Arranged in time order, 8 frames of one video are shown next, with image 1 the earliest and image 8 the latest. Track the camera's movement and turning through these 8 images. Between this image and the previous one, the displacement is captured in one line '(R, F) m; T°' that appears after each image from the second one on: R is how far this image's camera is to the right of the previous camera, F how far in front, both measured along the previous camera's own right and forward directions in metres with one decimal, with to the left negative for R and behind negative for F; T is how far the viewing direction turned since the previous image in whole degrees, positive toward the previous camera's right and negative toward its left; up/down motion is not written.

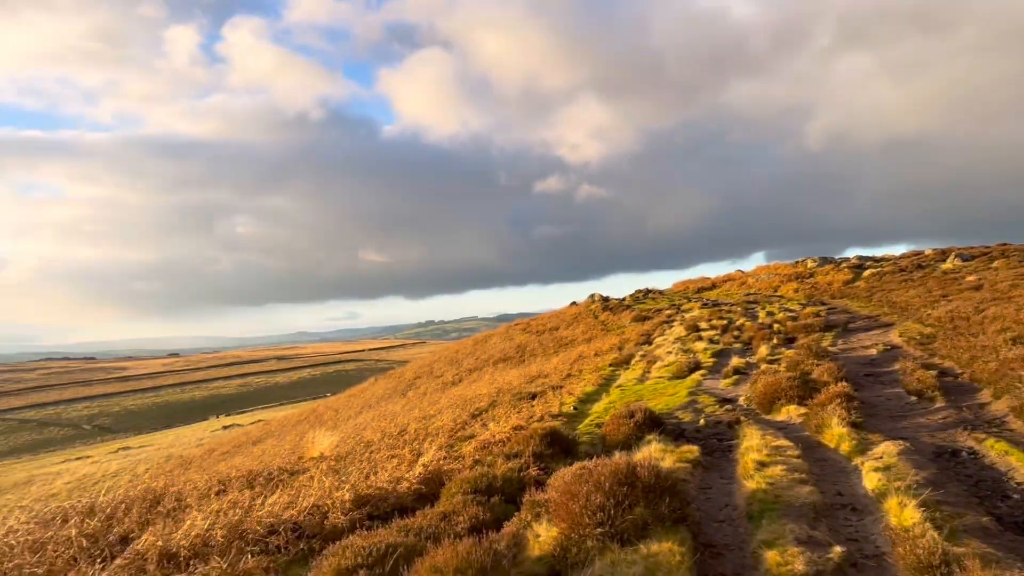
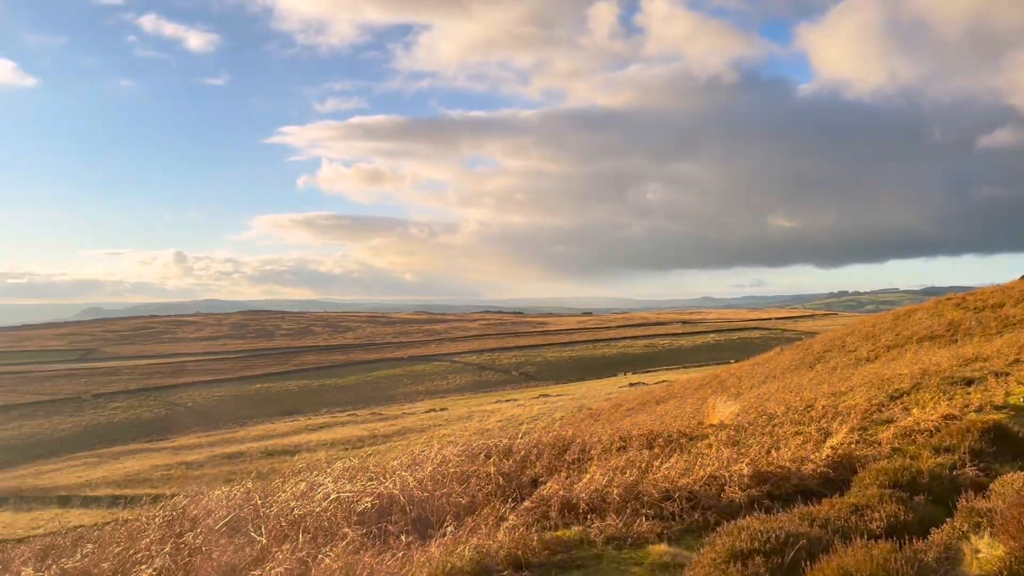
(0.0, +0.1) m; -27°
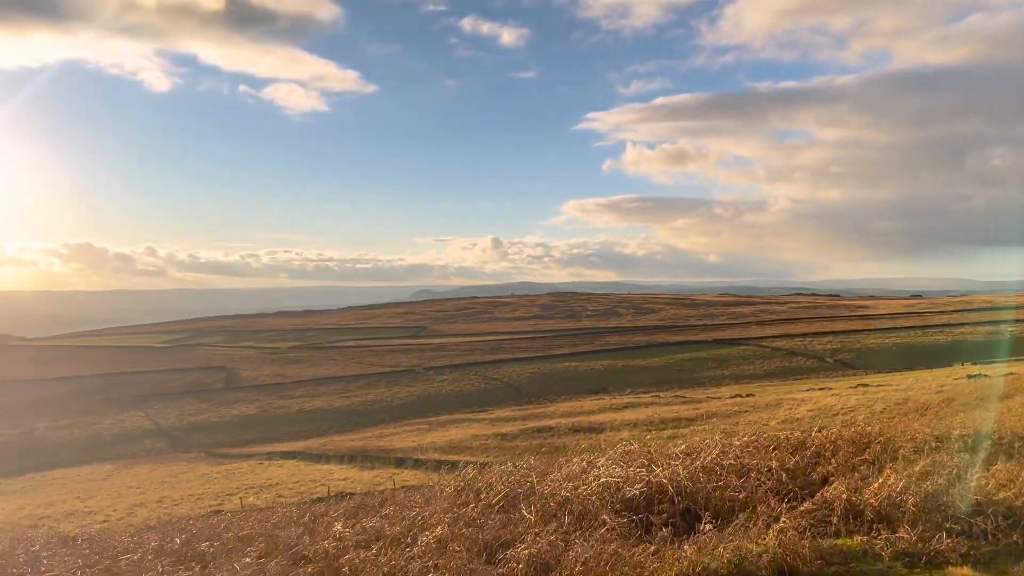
(+0.1, +0.1) m; -21°
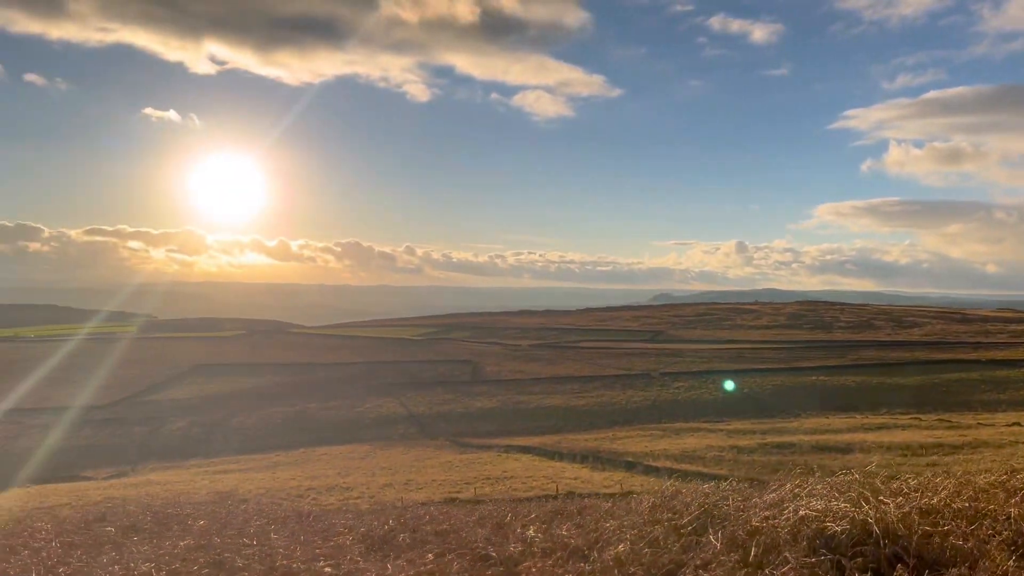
(+0.1, +0.1) m; -16°
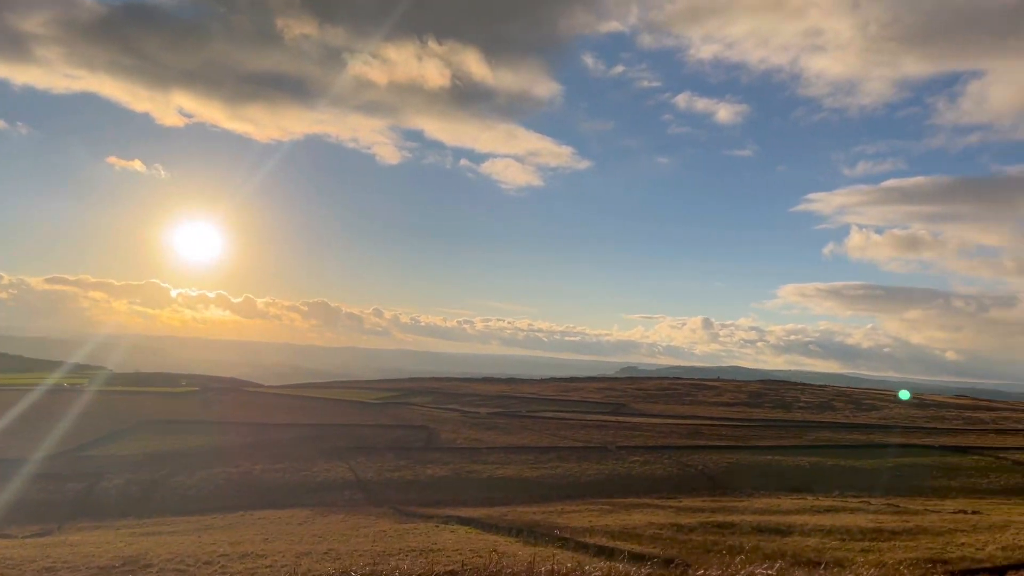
(+1.2, +0.8) m; +2°
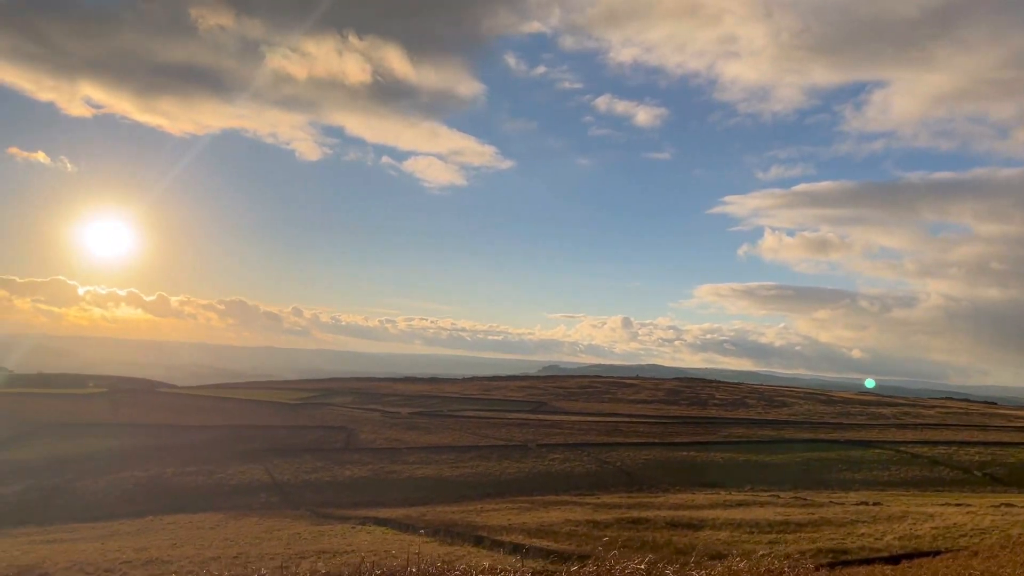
(+0.2, 0.0) m; +5°
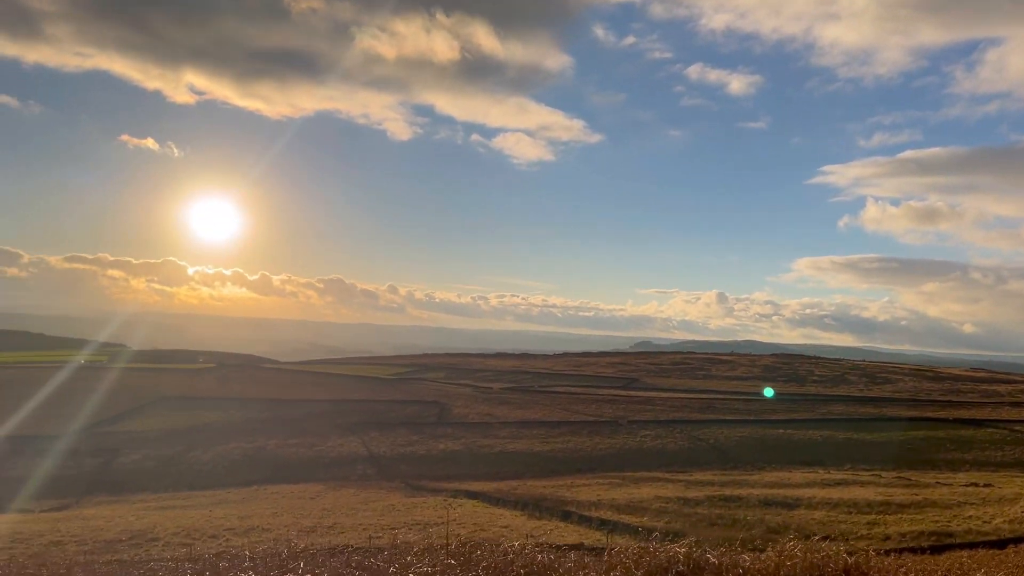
(+0.2, +0.1) m; -6°
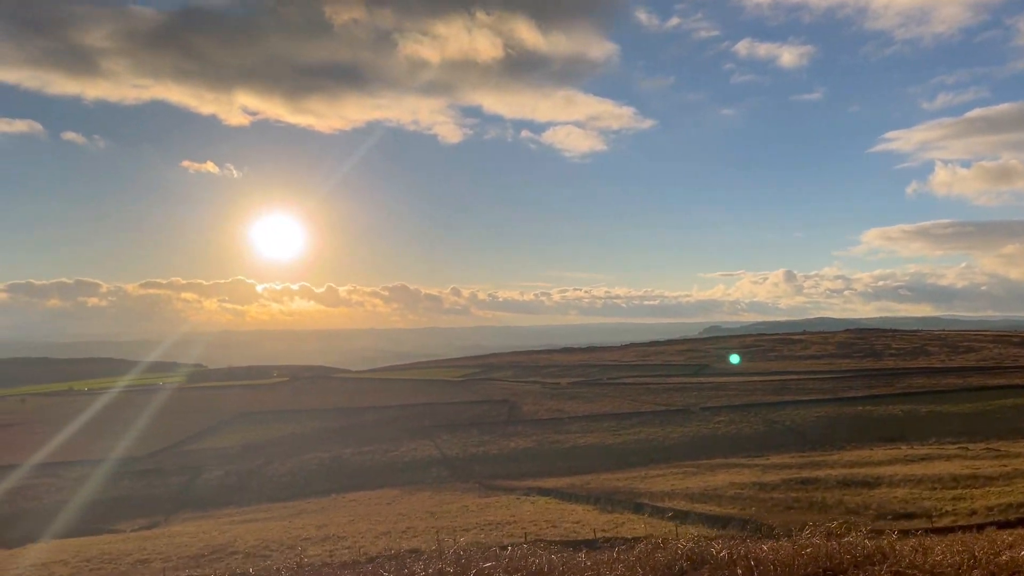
(+0.3, +0.2) m; -4°
